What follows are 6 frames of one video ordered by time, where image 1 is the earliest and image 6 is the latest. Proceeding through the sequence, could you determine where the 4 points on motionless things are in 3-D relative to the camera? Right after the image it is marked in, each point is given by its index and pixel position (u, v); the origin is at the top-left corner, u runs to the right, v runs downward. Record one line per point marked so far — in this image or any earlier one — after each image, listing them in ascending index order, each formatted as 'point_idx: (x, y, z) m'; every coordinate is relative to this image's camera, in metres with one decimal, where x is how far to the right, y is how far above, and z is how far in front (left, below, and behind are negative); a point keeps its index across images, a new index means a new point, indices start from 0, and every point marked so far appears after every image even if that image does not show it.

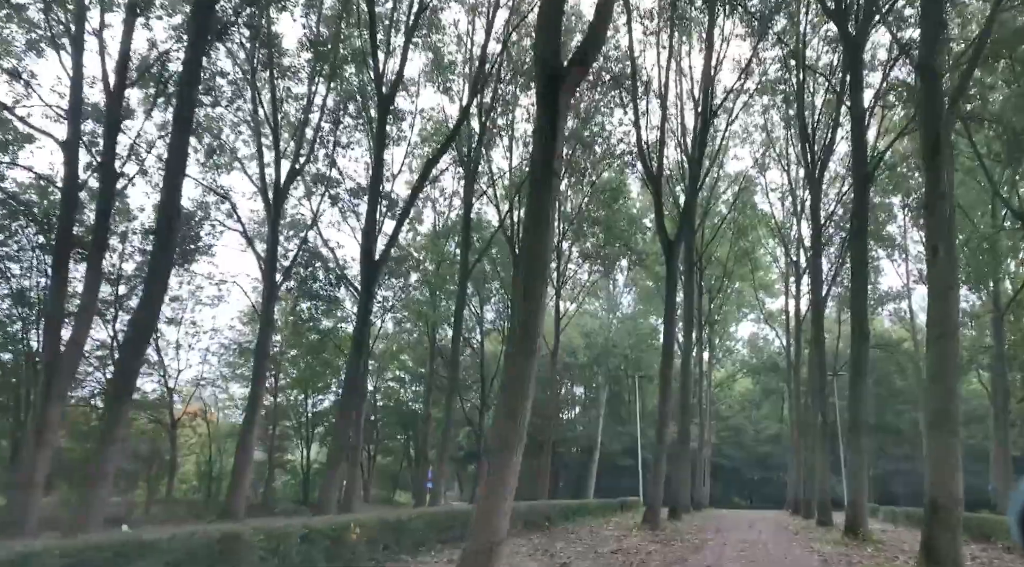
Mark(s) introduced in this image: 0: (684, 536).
0: (+3.7, -5.3, +18.4) m
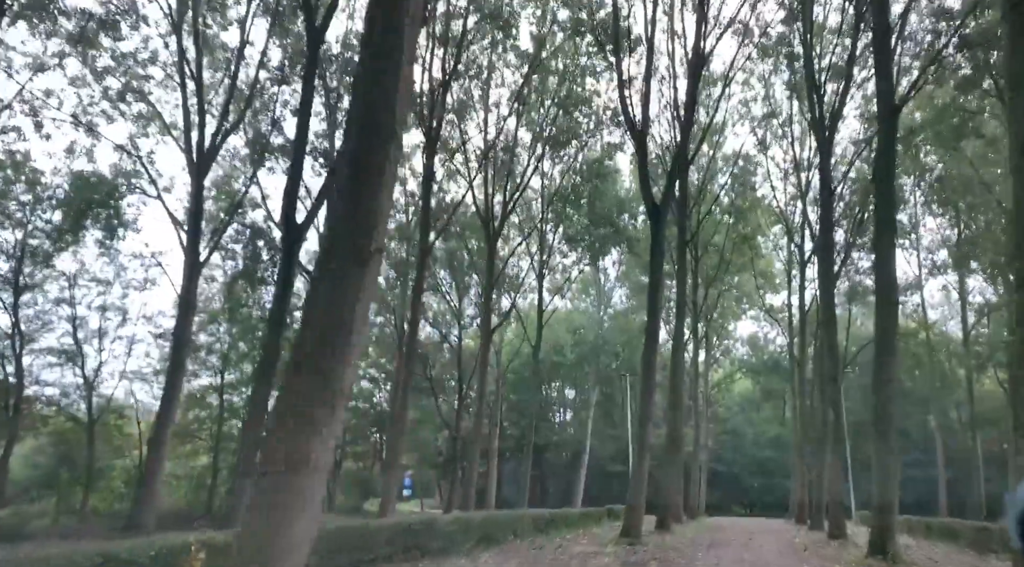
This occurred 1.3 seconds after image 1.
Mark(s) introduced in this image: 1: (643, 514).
0: (+2.9, -4.8, +15.4) m
1: (+2.6, -4.5, +17.0) m
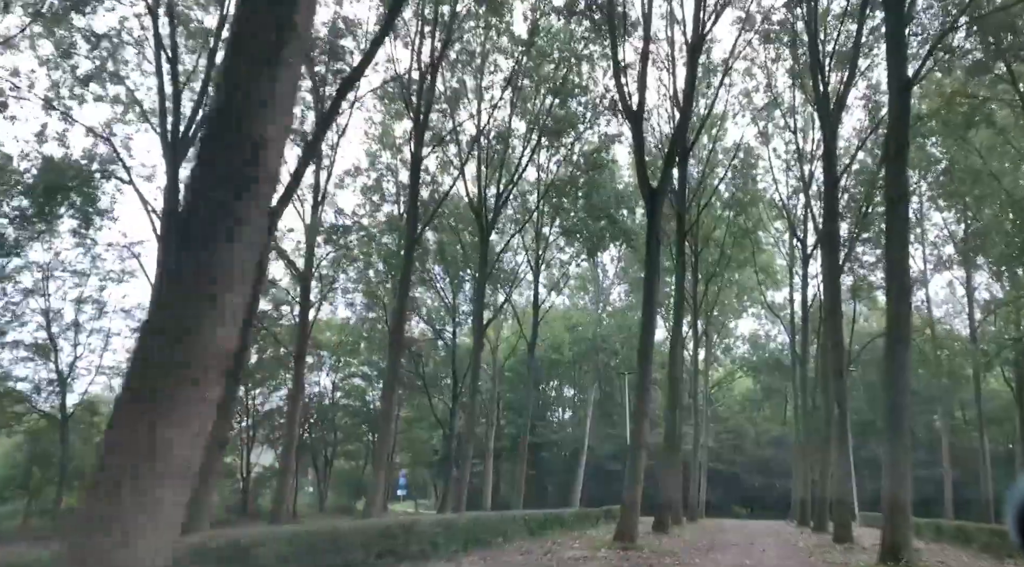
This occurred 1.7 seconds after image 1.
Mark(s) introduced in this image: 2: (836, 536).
0: (+2.6, -4.6, +14.5) m
1: (+2.4, -4.3, +16.1) m
2: (+7.2, -5.6, +19.3) m
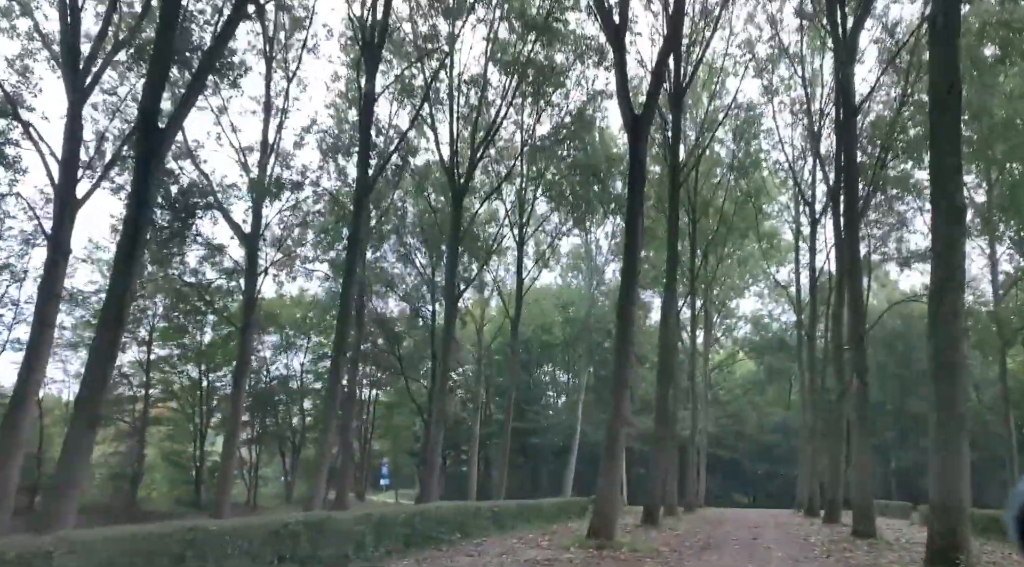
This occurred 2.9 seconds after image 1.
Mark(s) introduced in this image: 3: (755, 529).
0: (+2.0, -3.8, +12.0) m
1: (+1.7, -3.5, +13.6) m
2: (+6.6, -4.7, +16.7) m
3: (+5.6, -5.6, +19.6) m
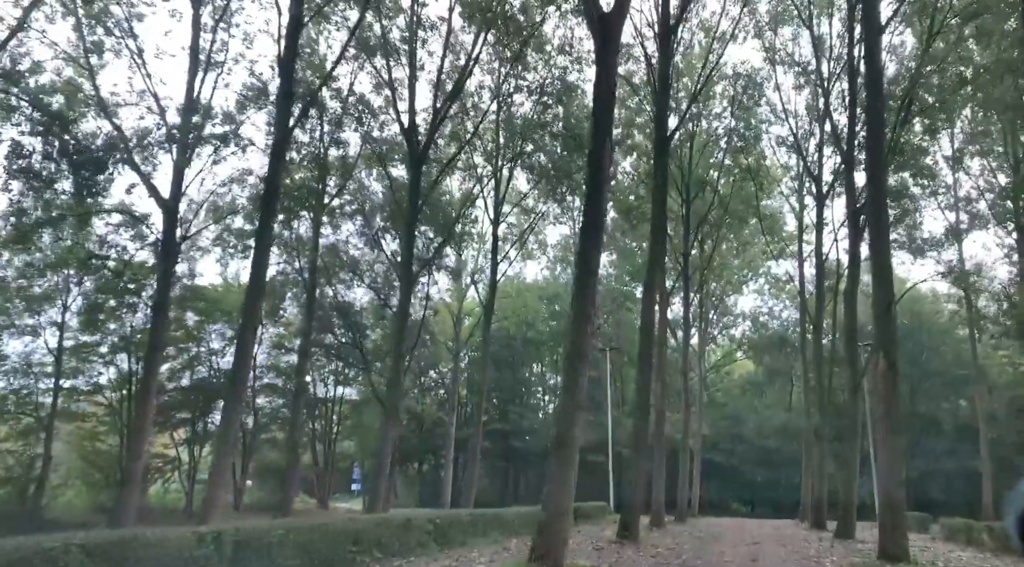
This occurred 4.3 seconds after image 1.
0: (+1.2, -3.2, +9.0) m
1: (+0.9, -2.9, +10.6) m
2: (+5.7, -4.1, +13.8) m
3: (+4.7, -5.0, +16.7) m
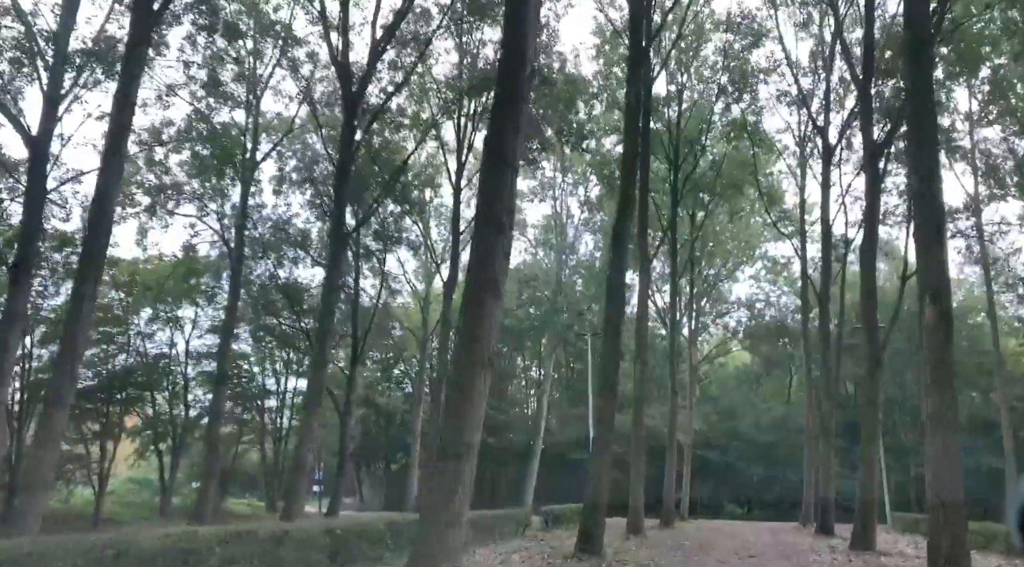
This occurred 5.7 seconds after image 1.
0: (+0.3, -2.4, +5.8) m
1: (0.0, -2.1, +7.4) m
2: (+4.8, -3.4, +10.6) m
3: (+3.8, -4.3, +13.5) m
